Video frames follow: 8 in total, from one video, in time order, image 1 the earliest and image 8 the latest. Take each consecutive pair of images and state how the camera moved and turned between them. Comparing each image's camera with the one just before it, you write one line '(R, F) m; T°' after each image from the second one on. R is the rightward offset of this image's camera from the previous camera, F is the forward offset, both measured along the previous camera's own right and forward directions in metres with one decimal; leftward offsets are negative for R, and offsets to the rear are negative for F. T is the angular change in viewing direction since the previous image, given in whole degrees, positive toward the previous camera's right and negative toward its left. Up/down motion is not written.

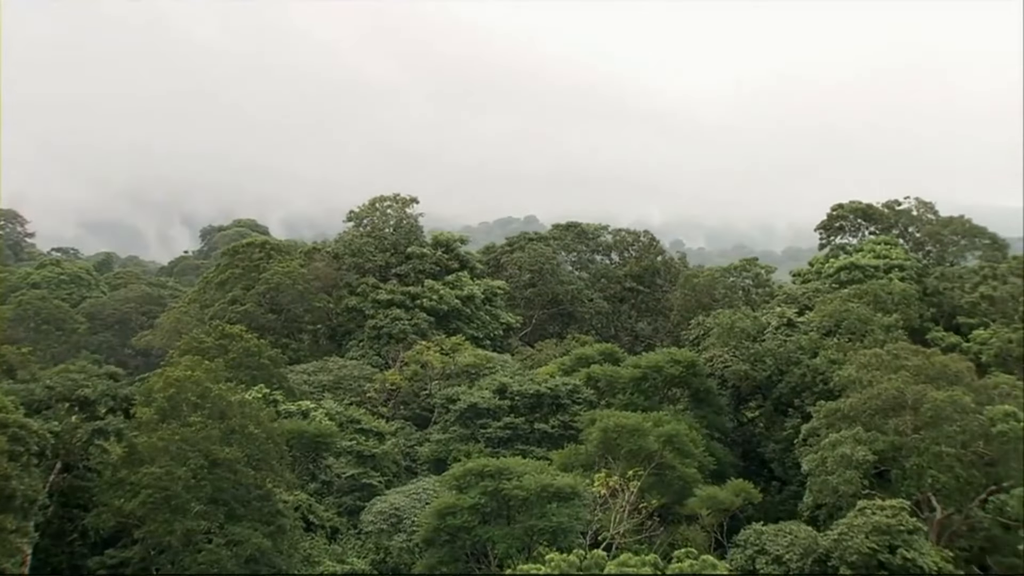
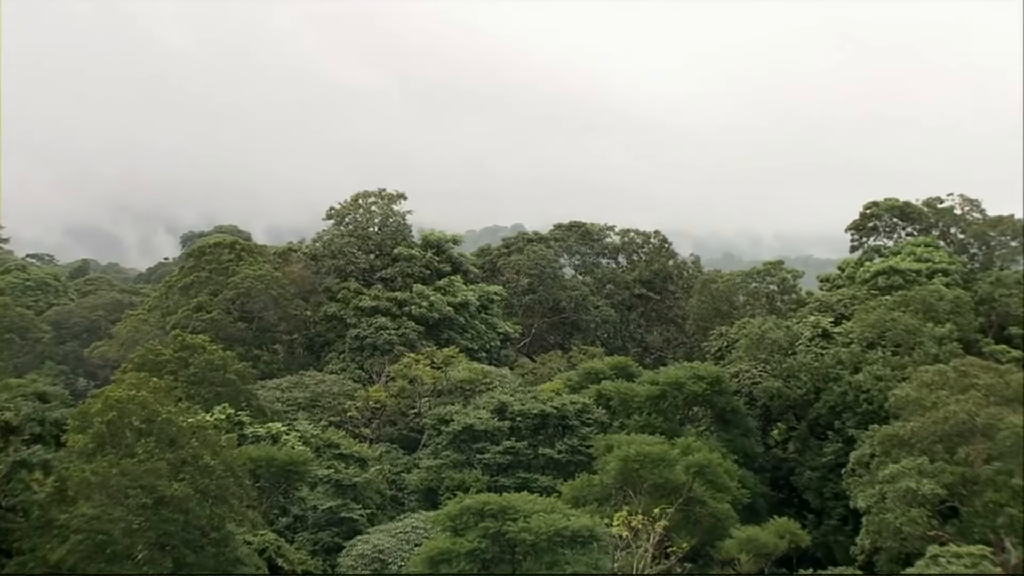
(-0.2, +3.1) m; +1°
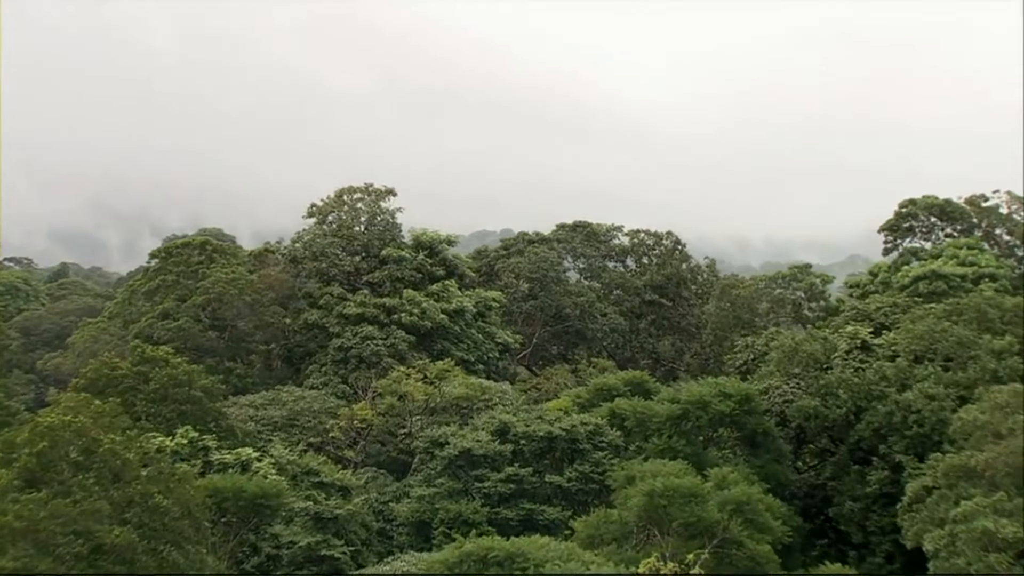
(-0.2, +2.6) m; 0°
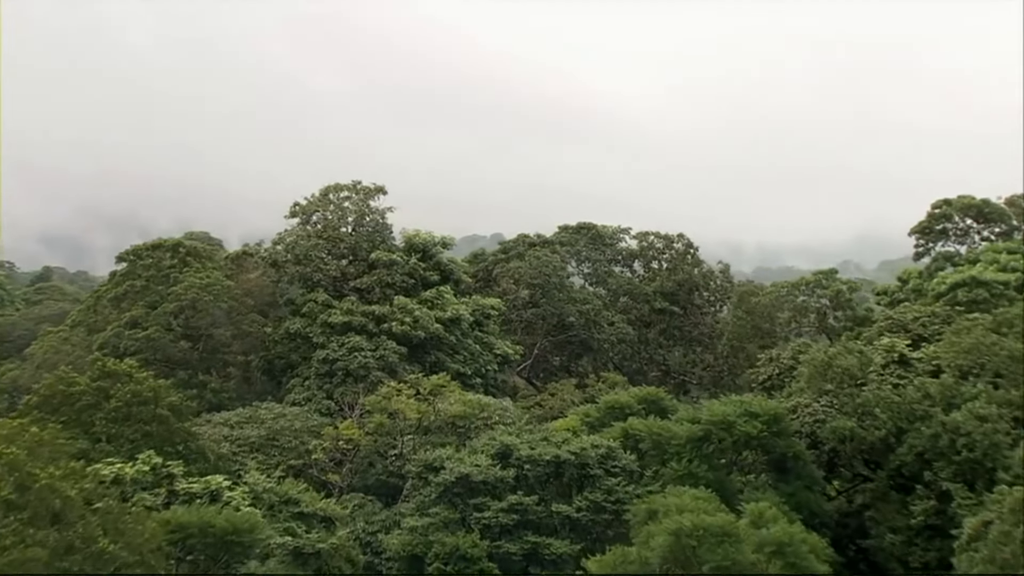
(-0.2, +2.0) m; 0°
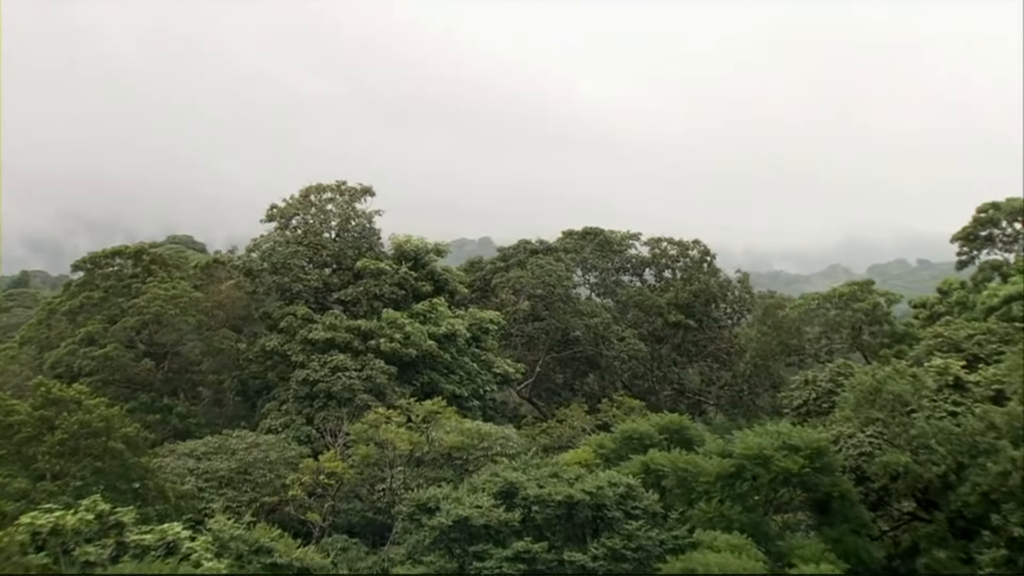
(-0.2, +2.3) m; +1°
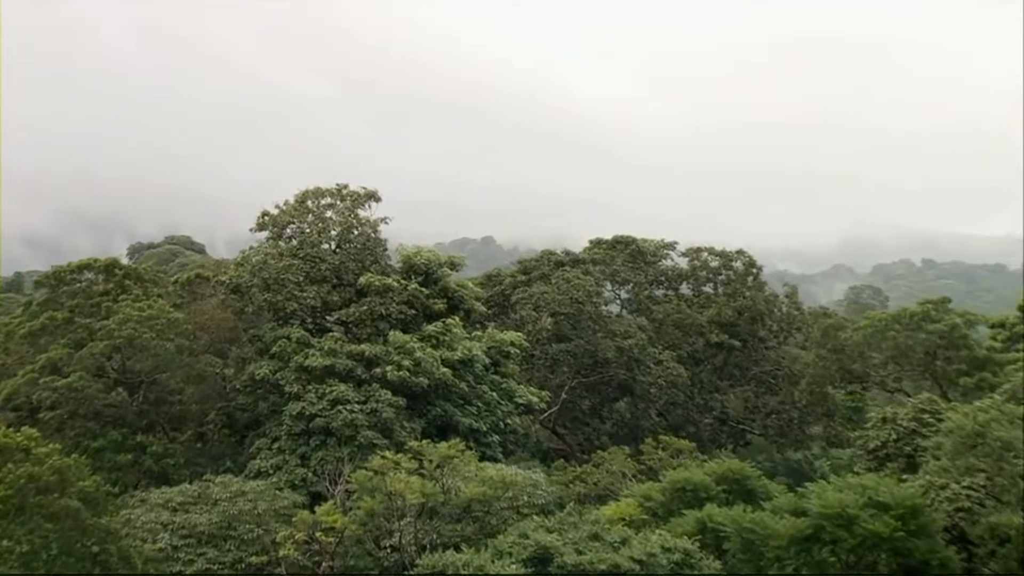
(-0.3, +2.6) m; 0°
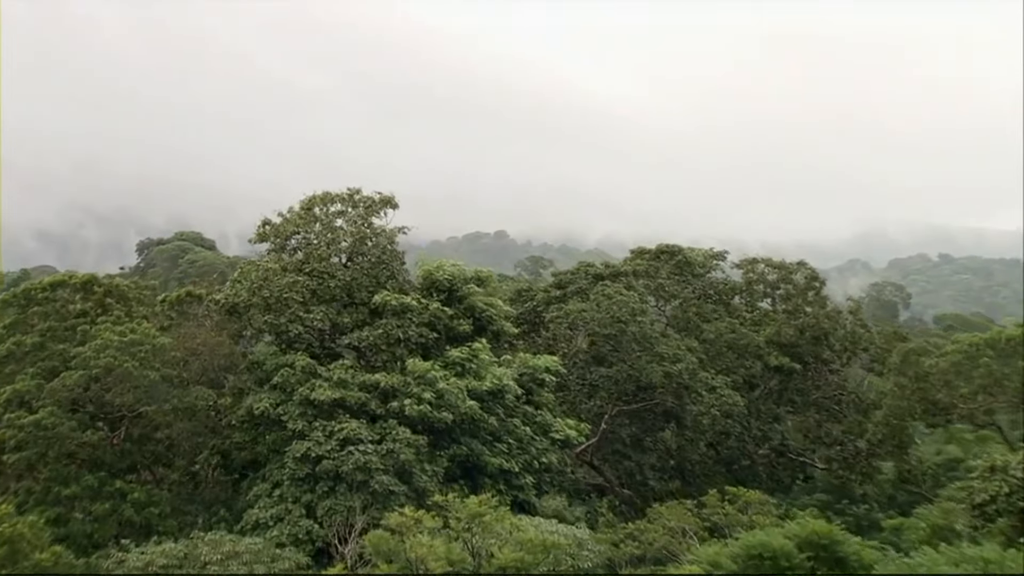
(-0.3, +2.3) m; -1°
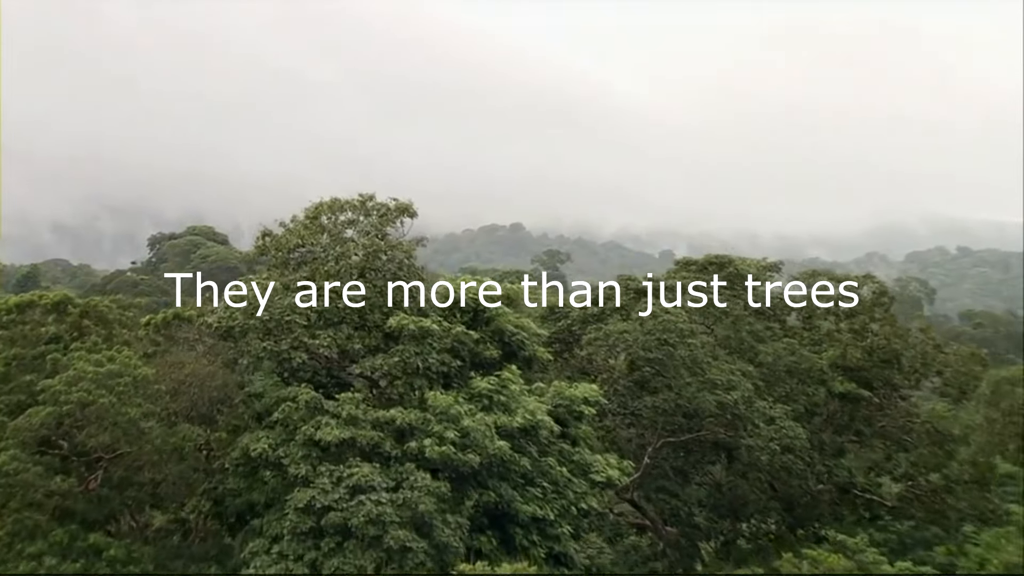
(-0.2, +2.1) m; -1°
